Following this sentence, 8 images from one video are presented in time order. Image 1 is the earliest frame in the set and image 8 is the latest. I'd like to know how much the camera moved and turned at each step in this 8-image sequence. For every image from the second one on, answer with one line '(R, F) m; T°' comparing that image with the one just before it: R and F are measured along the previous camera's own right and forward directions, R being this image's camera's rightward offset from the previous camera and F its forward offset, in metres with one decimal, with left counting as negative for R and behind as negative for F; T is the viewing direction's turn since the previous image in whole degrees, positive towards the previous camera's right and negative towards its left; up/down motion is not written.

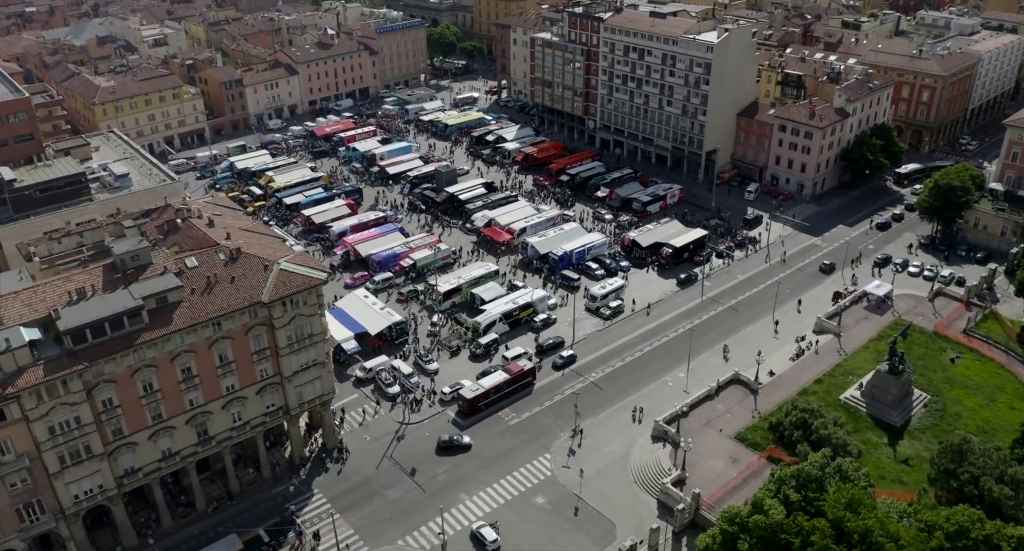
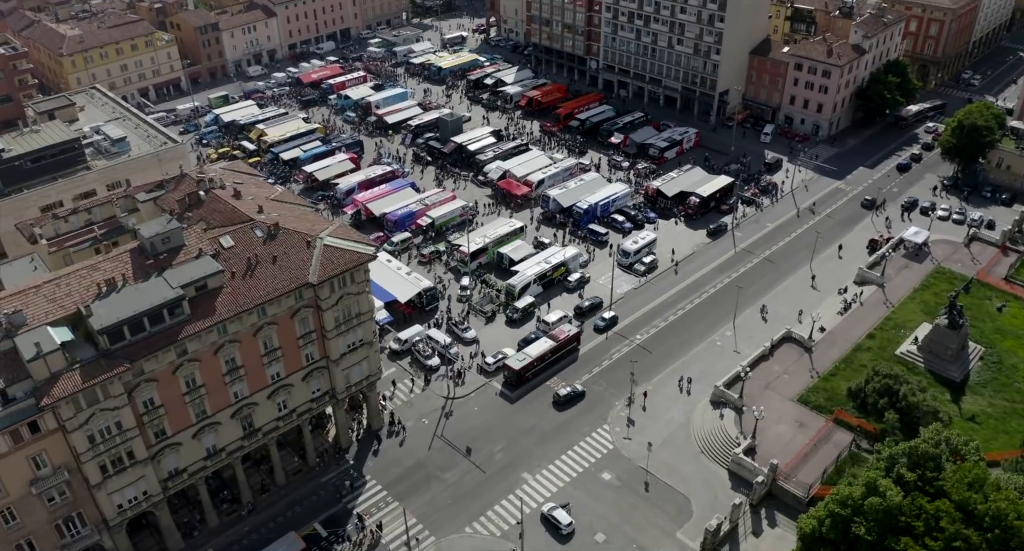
(-12.6, +7.0) m; +4°
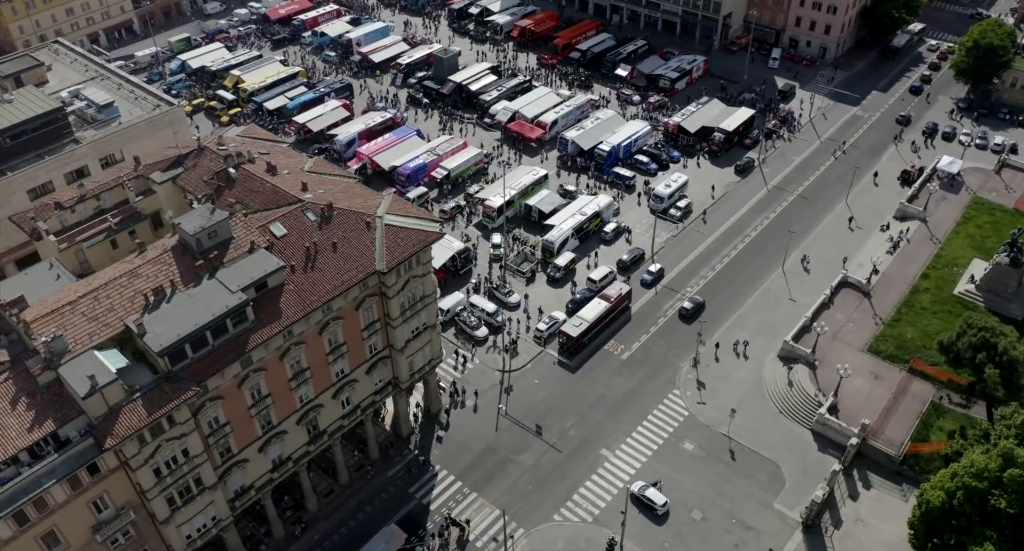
(-15.1, +8.6) m; +5°
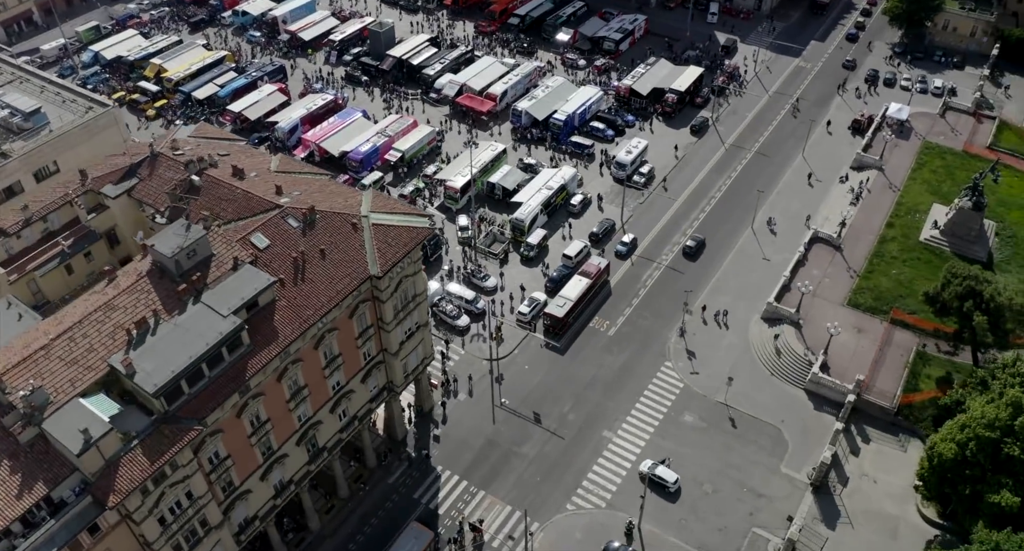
(-7.4, +3.7) m; +6°
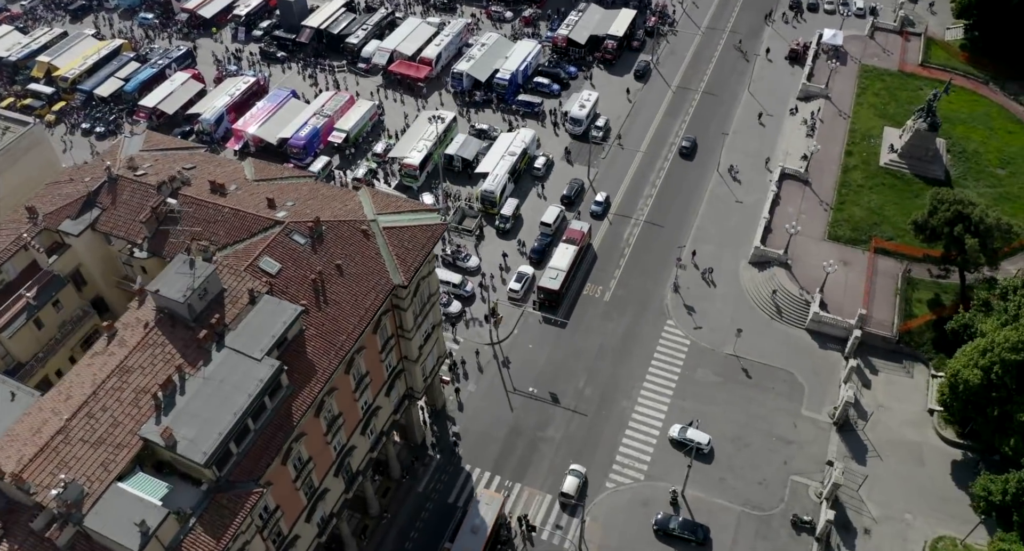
(-11.8, +5.2) m; +8°
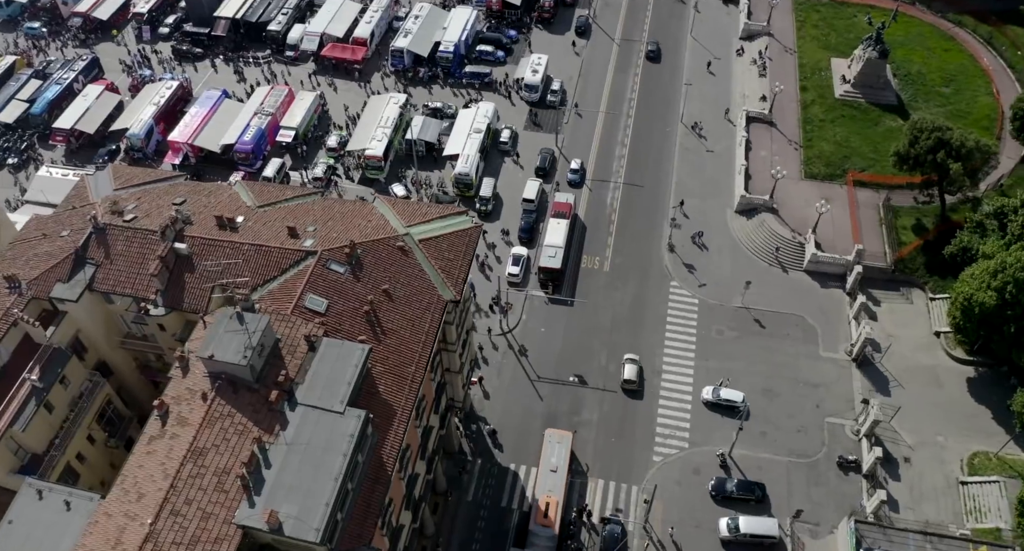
(-12.3, +4.4) m; +8°
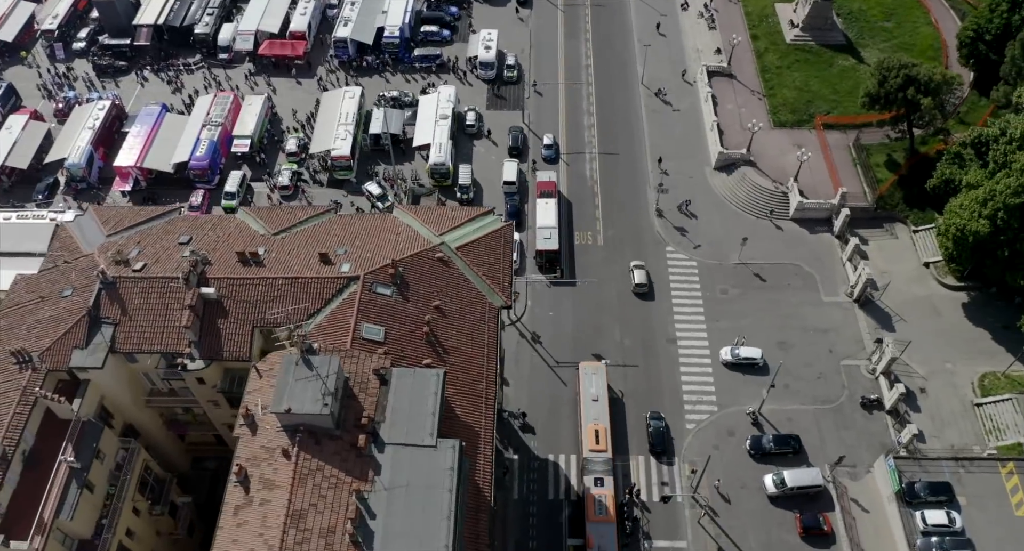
(-10.0, +2.9) m; +6°
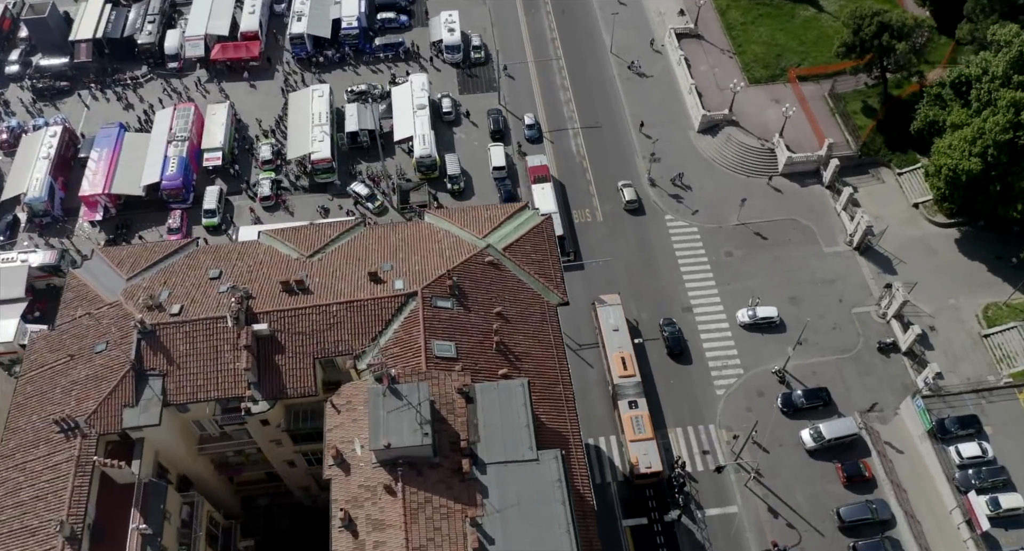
(-8.9, +2.2) m; +5°
